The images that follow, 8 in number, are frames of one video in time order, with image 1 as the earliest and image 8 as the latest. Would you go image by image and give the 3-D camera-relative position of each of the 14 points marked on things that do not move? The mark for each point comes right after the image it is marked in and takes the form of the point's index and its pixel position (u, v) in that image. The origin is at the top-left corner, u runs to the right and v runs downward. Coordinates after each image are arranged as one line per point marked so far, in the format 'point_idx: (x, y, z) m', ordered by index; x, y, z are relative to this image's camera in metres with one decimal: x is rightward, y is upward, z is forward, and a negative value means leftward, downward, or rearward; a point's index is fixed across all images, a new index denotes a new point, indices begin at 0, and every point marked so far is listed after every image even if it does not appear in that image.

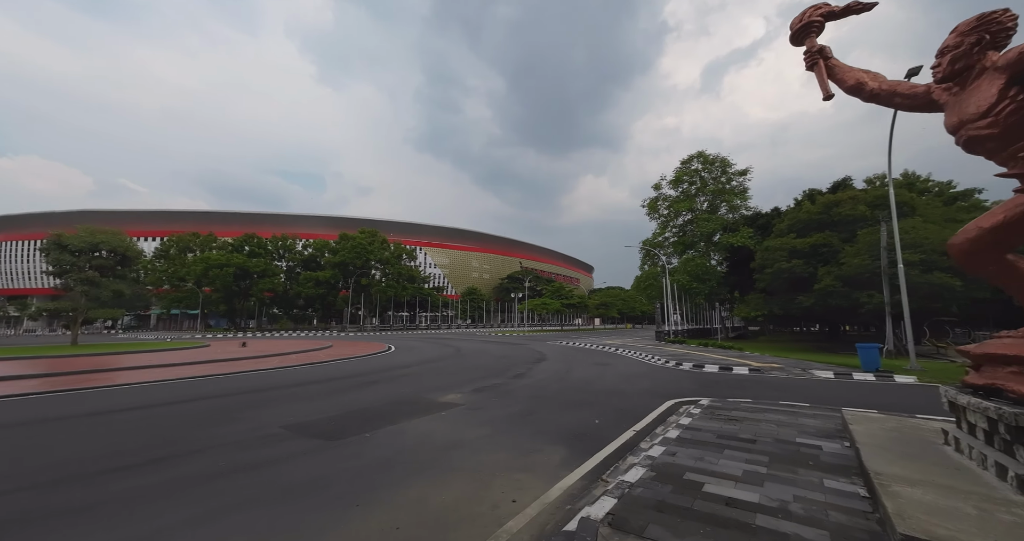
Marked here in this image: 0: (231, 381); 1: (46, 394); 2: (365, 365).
0: (-6.0, -2.4, +9.3) m
1: (-8.9, -2.3, +8.5) m
2: (-3.4, -2.3, +10.4) m
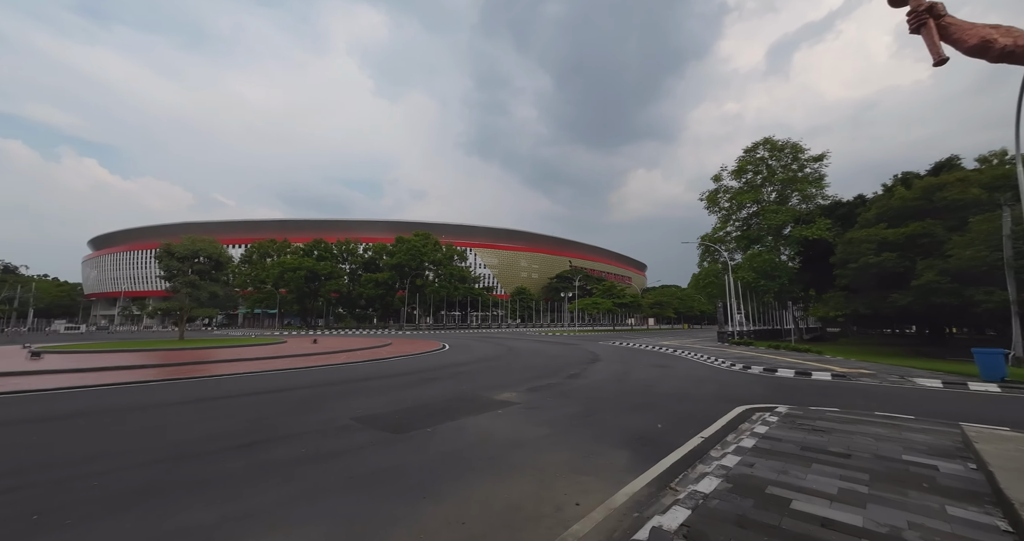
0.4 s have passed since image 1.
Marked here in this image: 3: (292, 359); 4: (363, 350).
0: (-4.8, -2.4, +9.9) m
1: (-7.8, -2.4, +9.5) m
2: (-2.1, -2.3, +10.7) m
3: (-7.0, -2.9, +13.7) m
4: (-5.6, -3.0, +16.2) m
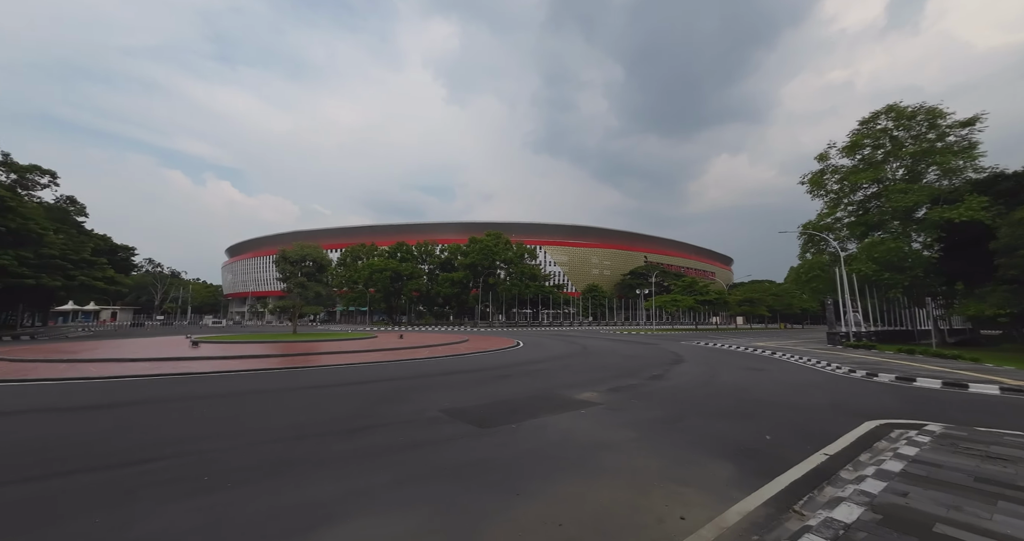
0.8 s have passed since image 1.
0: (-3.0, -2.4, +10.5) m
1: (-6.0, -2.5, +10.6) m
2: (-0.2, -2.3, +10.9) m
3: (-4.5, -2.9, +14.7) m
4: (-2.7, -3.0, +16.8) m
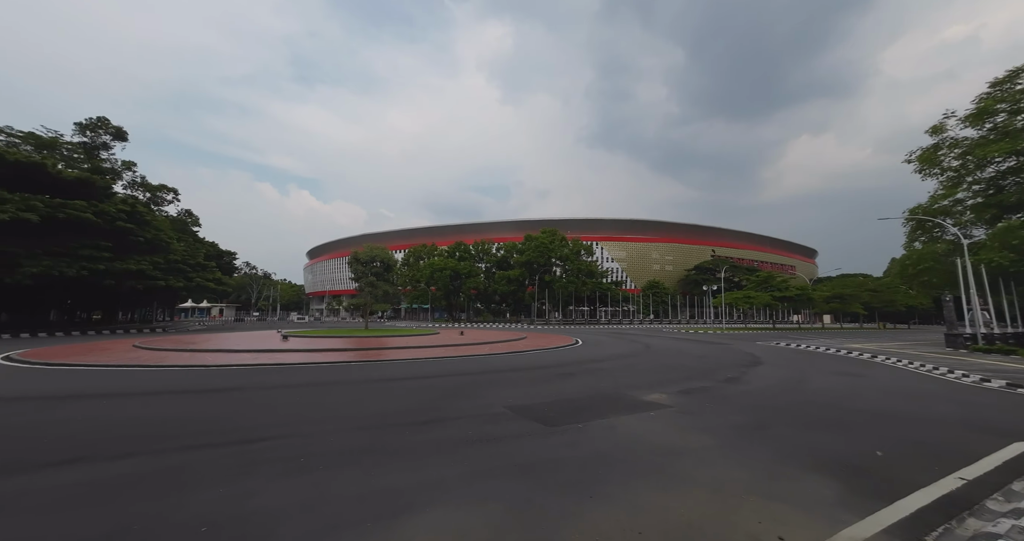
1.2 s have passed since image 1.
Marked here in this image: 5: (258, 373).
0: (-1.4, -2.4, +10.8) m
1: (-4.5, -2.5, +11.3) m
2: (+1.3, -2.2, +10.7) m
3: (-2.4, -2.9, +15.1) m
4: (-0.3, -2.9, +17.0) m
5: (-6.0, -2.4, +10.0) m
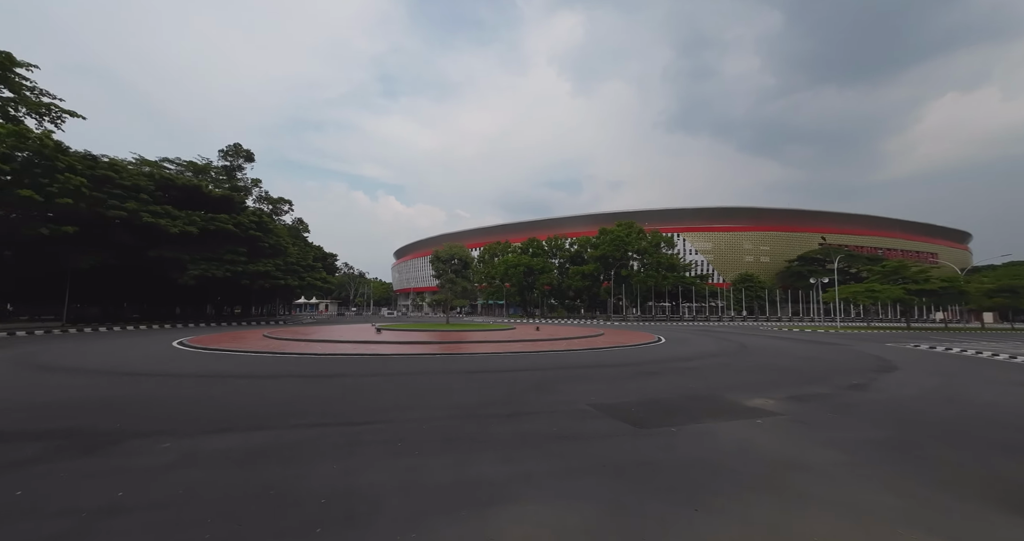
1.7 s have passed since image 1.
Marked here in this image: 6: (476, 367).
0: (+0.6, -2.3, +10.8) m
1: (-2.3, -2.4, +11.8) m
2: (+3.3, -2.1, +10.2) m
3: (+0.4, -2.7, +15.2) m
4: (+2.8, -2.7, +16.7) m
5: (-4.1, -2.4, +10.8) m
6: (-0.9, -2.2, +9.5) m
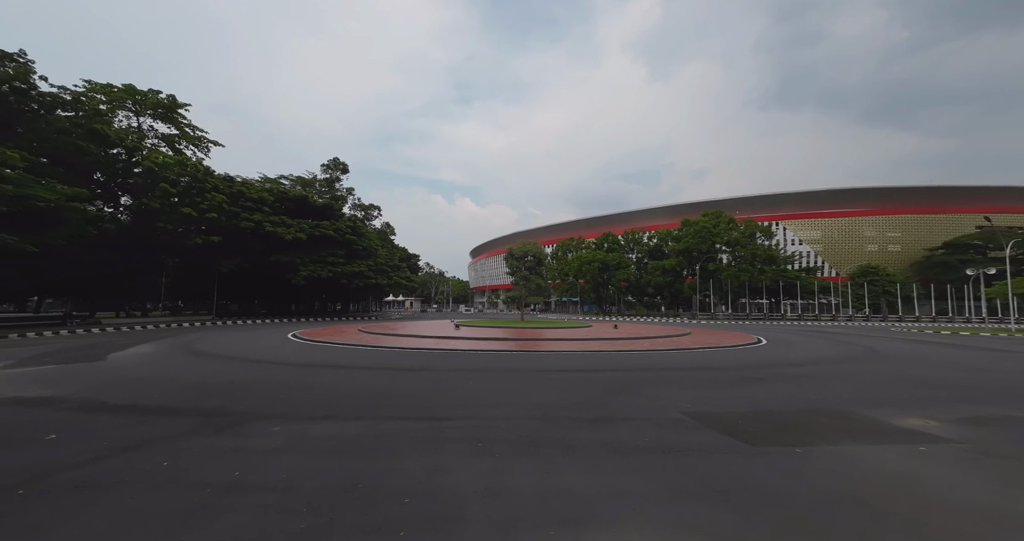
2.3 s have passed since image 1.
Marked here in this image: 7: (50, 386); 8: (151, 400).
0: (+2.6, -2.2, +10.2) m
1: (-0.1, -2.4, +11.7) m
2: (+5.1, -1.9, +9.2) m
3: (+3.2, -2.5, +14.6) m
4: (+5.8, -2.5, +15.7) m
5: (-2.0, -2.3, +11.1) m
6: (+0.9, -2.1, +9.2) m
7: (-8.6, -2.1, +7.8) m
8: (-5.6, -1.9, +6.5) m
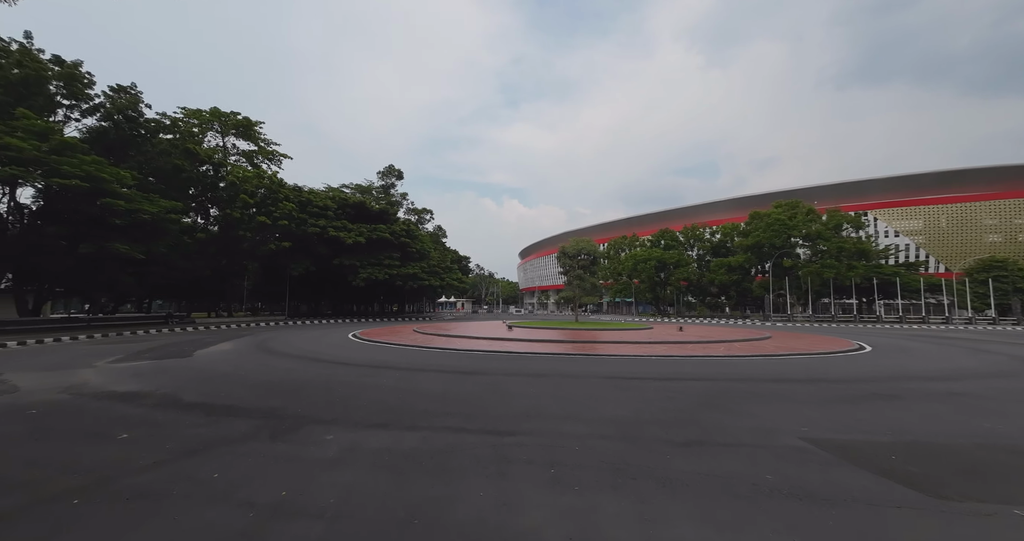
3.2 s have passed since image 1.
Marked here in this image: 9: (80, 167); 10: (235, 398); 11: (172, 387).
0: (+4.0, -2.1, +9.2) m
1: (+1.5, -2.3, +11.0) m
2: (+6.4, -1.8, +7.9) m
3: (+5.1, -2.5, +13.5) m
4: (+7.8, -2.4, +14.2) m
5: (-0.5, -2.3, +10.6) m
6: (+2.2, -2.1, +8.4) m
7: (-7.4, -2.1, +8.2) m
8: (-4.6, -1.9, +6.5) m
9: (-19.6, +4.7, +18.7) m
10: (-4.1, -2.0, +6.1) m
11: (-5.7, -2.0, +6.9) m
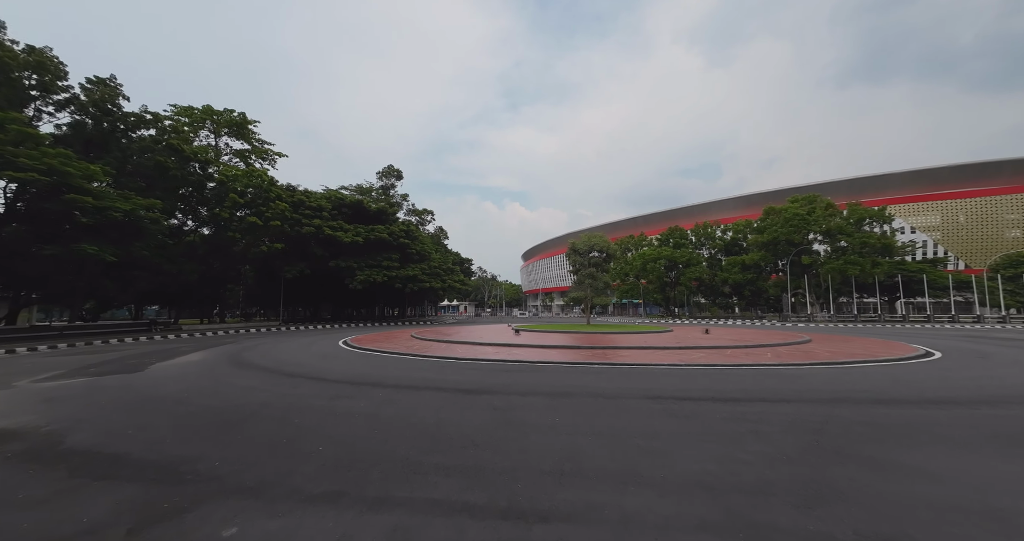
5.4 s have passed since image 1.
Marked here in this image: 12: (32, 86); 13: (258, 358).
0: (+4.2, -1.9, +7.4) m
1: (+1.7, -2.2, +9.2) m
2: (+6.6, -1.6, +6.0) m
3: (+5.4, -2.3, +11.7) m
4: (+8.1, -2.2, +12.4) m
5: (-0.2, -2.2, +8.8) m
6: (+2.4, -1.9, +6.6) m
7: (-7.2, -2.1, +6.4) m
8: (-4.4, -1.8, +4.7) m
9: (-19.4, +4.6, +17.1) m
10: (-3.9, -1.8, +4.3) m
11: (-5.4, -1.9, +5.1) m
12: (-23.5, +9.1, +20.2) m
13: (-7.8, -2.6, +12.4) m
